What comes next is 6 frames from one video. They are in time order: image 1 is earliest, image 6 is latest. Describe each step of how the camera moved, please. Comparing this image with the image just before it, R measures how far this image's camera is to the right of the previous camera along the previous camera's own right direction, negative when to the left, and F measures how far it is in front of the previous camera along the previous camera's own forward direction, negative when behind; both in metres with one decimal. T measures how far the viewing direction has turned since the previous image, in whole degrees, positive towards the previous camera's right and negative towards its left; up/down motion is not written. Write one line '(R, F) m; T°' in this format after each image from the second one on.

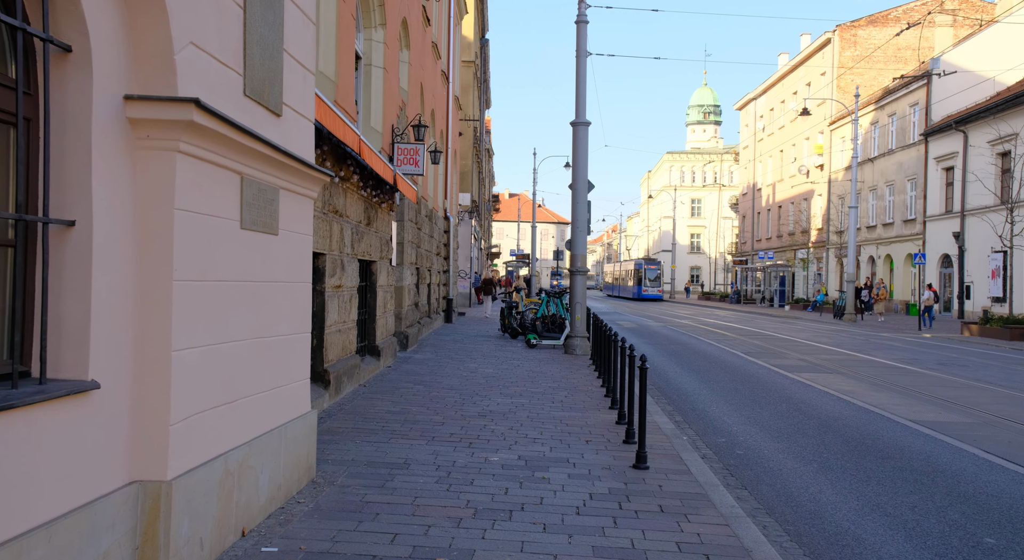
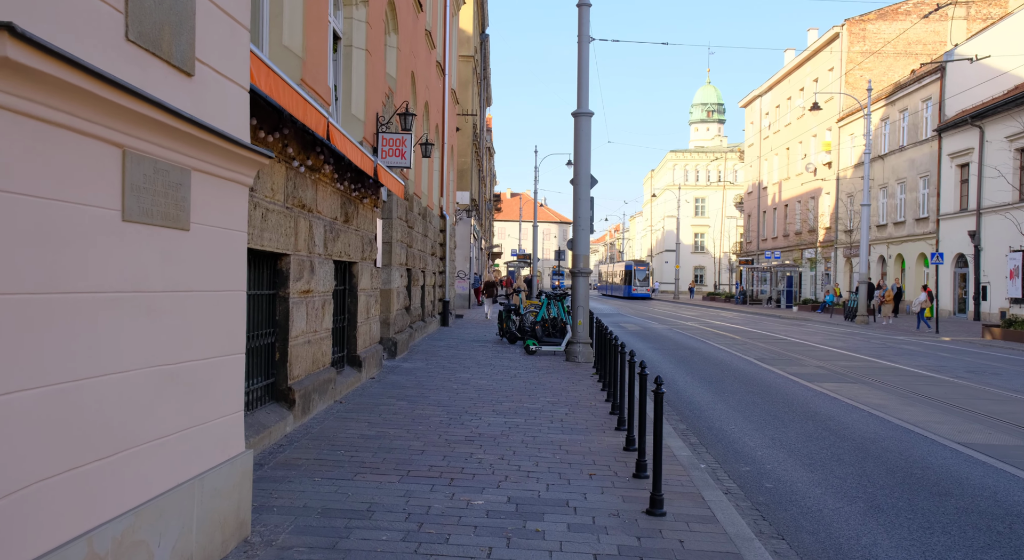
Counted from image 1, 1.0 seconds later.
(+0.1, +1.1) m; 0°
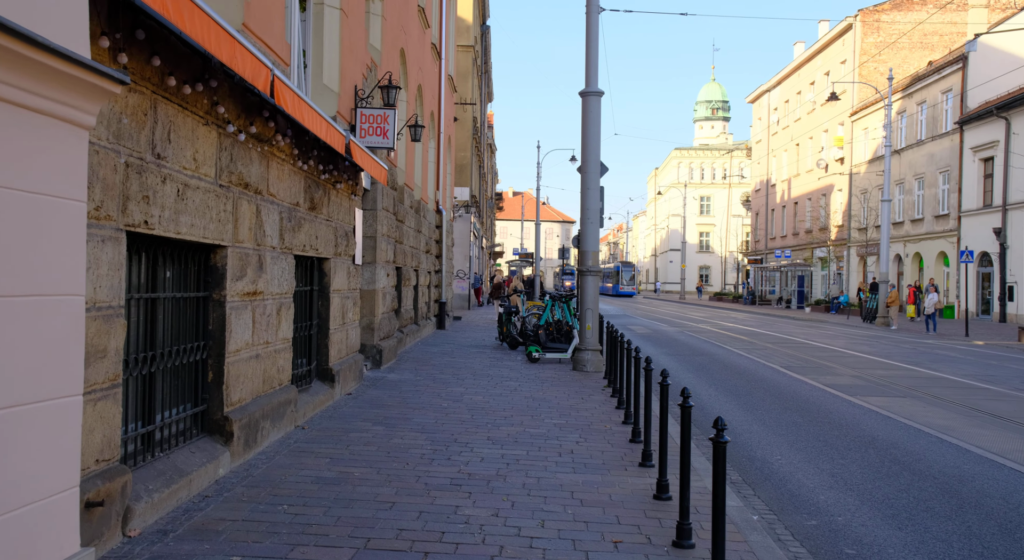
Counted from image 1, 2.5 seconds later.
(0.0, +1.7) m; 0°
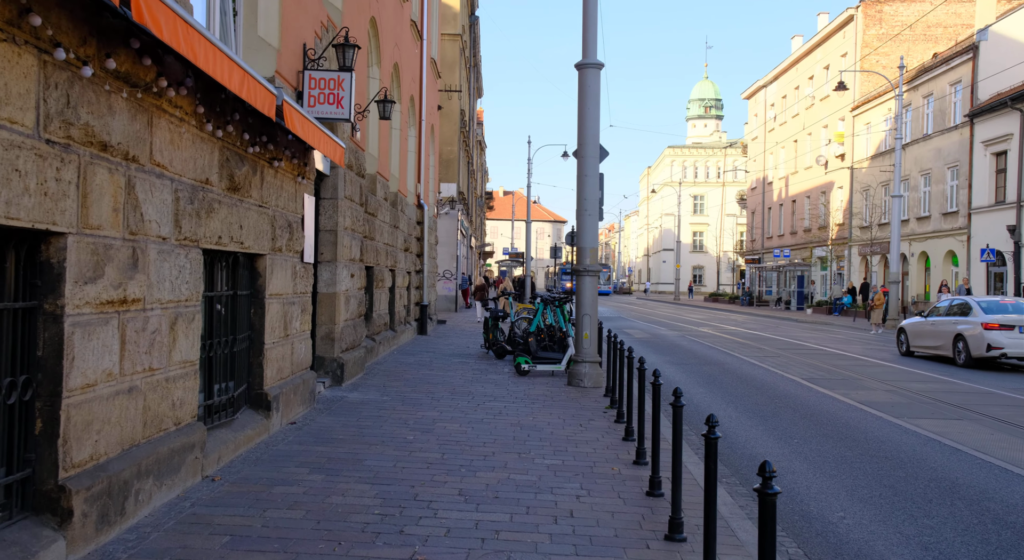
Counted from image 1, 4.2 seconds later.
(+0.1, +1.9) m; +1°
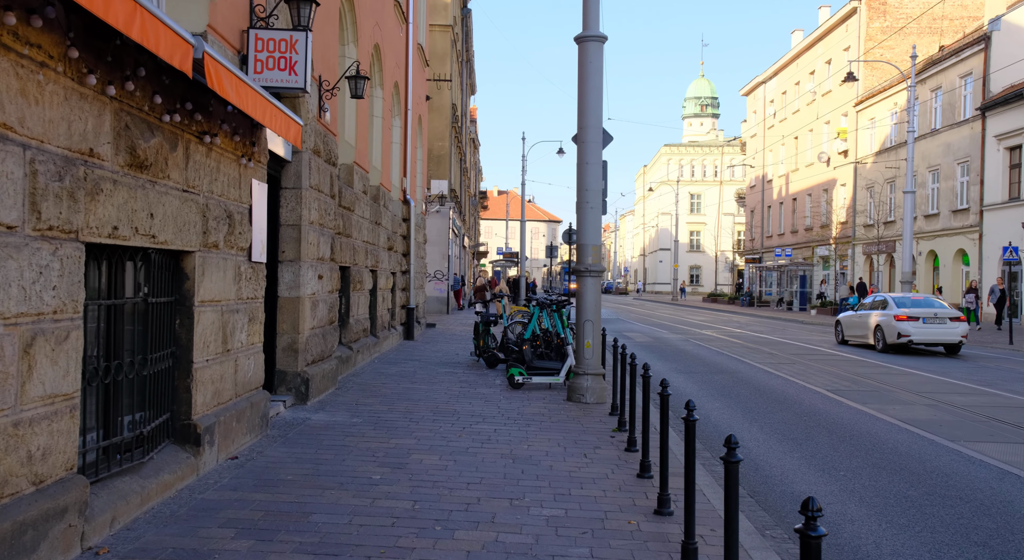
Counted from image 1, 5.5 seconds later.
(0.0, +1.4) m; 0°
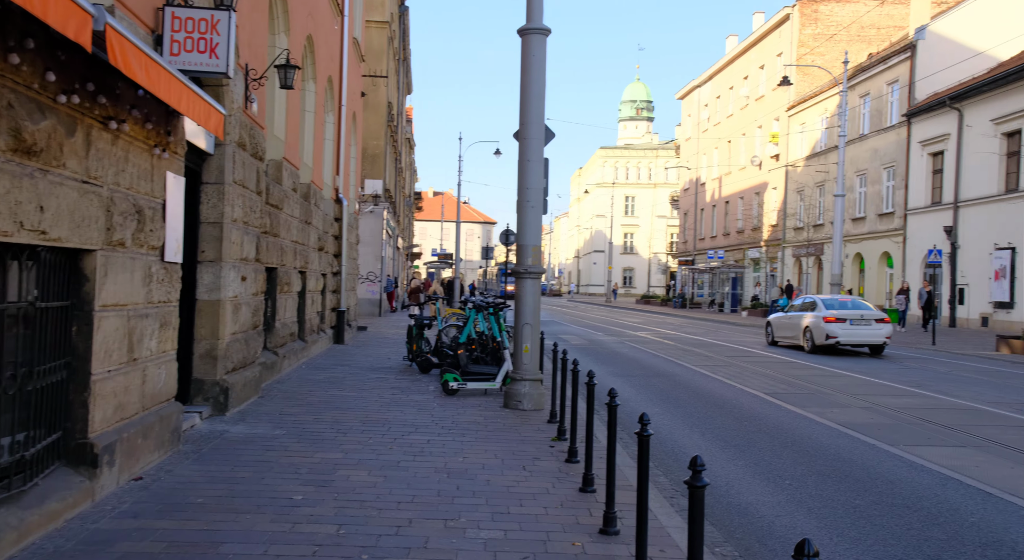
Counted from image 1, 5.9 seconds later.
(0.0, +0.4) m; +4°
